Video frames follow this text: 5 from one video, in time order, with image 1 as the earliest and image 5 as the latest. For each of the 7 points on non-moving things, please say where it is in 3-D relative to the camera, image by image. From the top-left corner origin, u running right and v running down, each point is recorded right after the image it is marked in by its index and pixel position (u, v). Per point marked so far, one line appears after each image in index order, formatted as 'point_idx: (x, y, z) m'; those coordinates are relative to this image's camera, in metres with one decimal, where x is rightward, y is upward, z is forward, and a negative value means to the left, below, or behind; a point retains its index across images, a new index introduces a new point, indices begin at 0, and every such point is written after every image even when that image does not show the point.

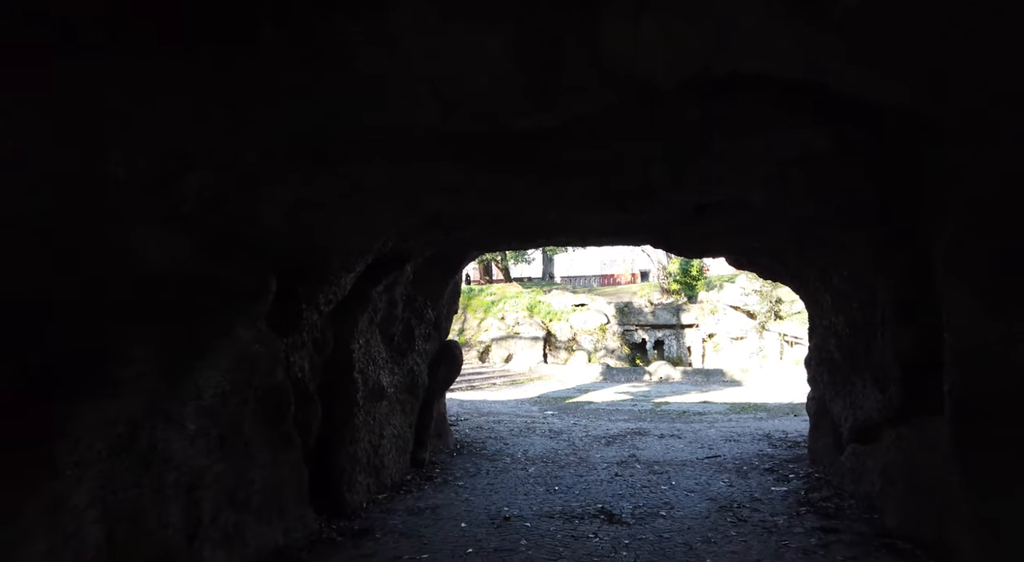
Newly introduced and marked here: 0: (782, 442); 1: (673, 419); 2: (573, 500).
0: (+3.1, -1.9, +8.0) m
1: (+2.6, -2.2, +11.3) m
2: (+0.5, -1.7, +5.3) m
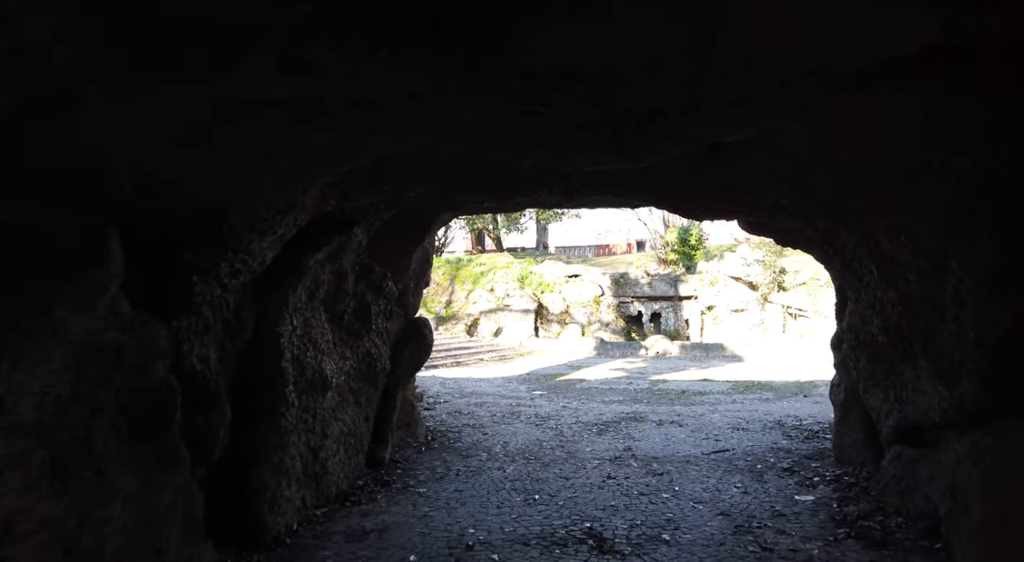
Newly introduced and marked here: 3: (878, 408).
0: (+2.9, -1.5, +7.1) m
1: (+2.4, -1.8, +10.4) m
2: (+0.3, -1.5, +4.3) m
3: (+2.5, -0.9, +4.8) m
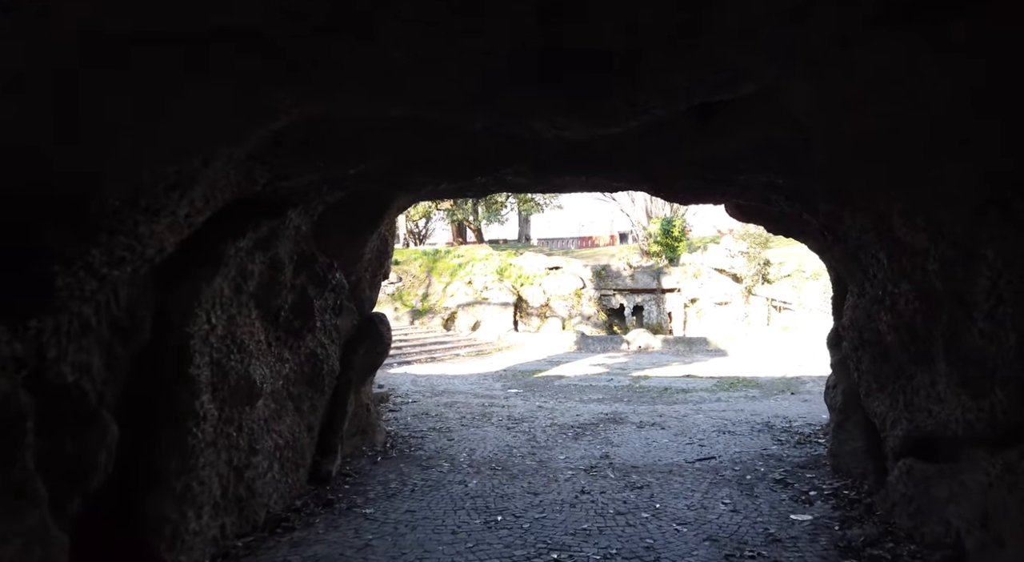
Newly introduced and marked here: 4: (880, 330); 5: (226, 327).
0: (+2.6, -1.5, +6.6) m
1: (+2.0, -1.7, +9.8) m
2: (0.0, -1.4, +3.7) m
3: (+2.3, -0.8, +4.3) m
4: (+2.1, -0.3, +3.9) m
5: (-1.6, -0.2, +3.8) m
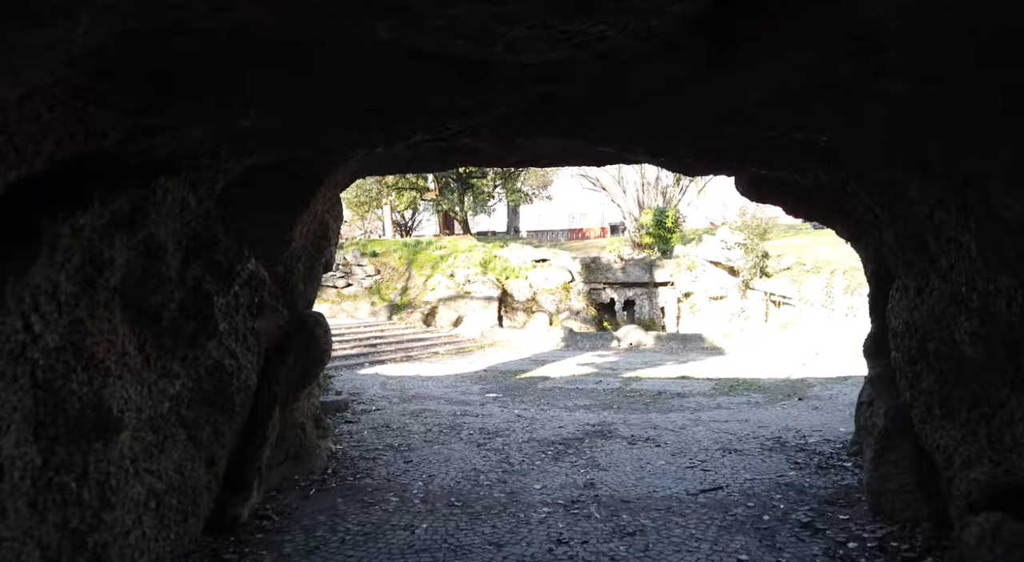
0: (+2.3, -1.4, +5.6) m
1: (+1.7, -1.6, +8.8) m
2: (-0.2, -1.4, +2.7) m
3: (+2.0, -0.8, +3.3) m
4: (+1.9, -0.2, +2.9) m
5: (-1.8, -0.2, +2.8) m
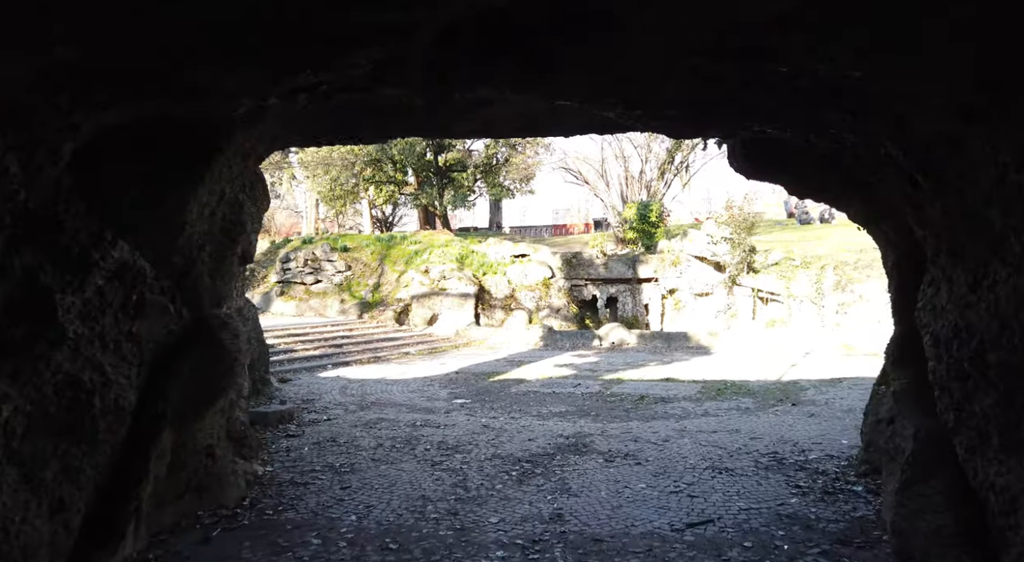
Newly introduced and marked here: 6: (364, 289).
0: (+2.0, -1.4, +4.8) m
1: (+1.3, -1.5, +8.0) m
2: (-0.4, -1.3, +1.9) m
3: (+1.8, -0.8, +2.5) m
4: (+1.6, -0.2, +2.2) m
5: (-2.0, -0.2, +1.9) m
6: (-3.8, -0.2, +18.3) m
